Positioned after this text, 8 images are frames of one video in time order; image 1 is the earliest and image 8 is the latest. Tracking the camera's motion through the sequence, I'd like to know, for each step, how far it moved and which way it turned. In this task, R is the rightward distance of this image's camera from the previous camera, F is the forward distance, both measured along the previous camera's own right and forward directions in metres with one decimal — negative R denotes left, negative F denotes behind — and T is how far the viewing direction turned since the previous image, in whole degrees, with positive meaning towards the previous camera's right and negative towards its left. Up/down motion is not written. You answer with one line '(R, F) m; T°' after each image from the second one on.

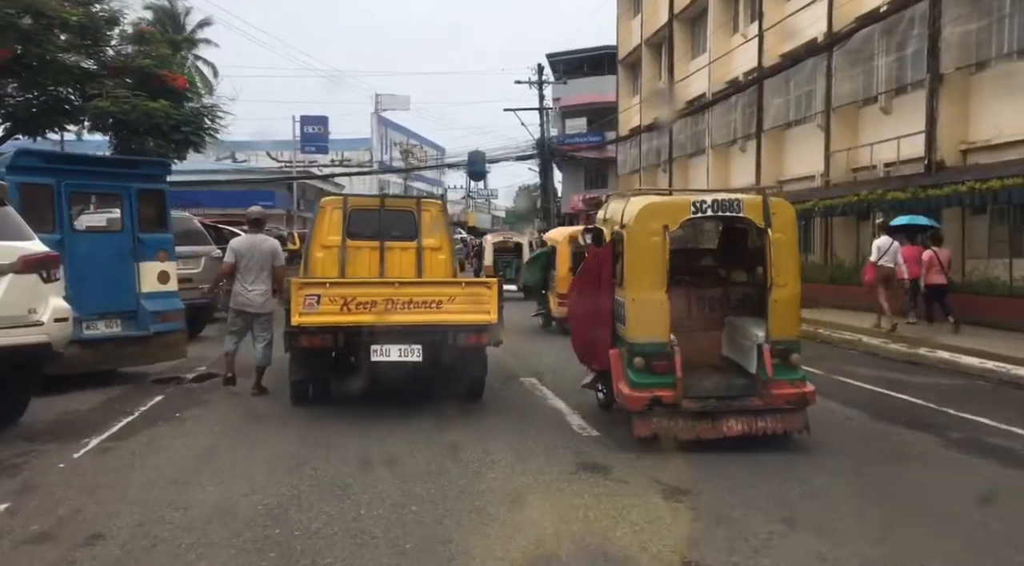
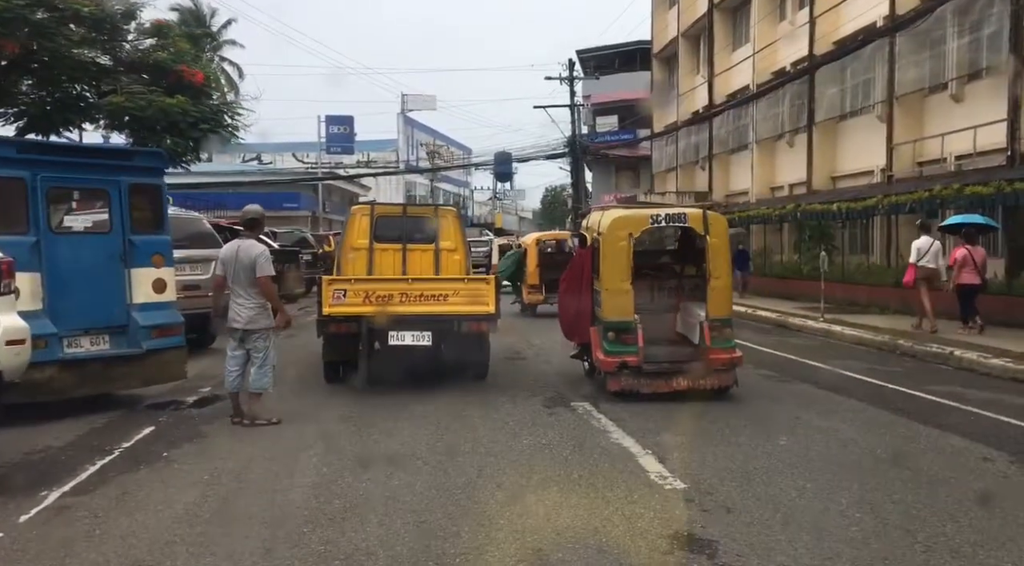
(-0.2, +1.4) m; -2°
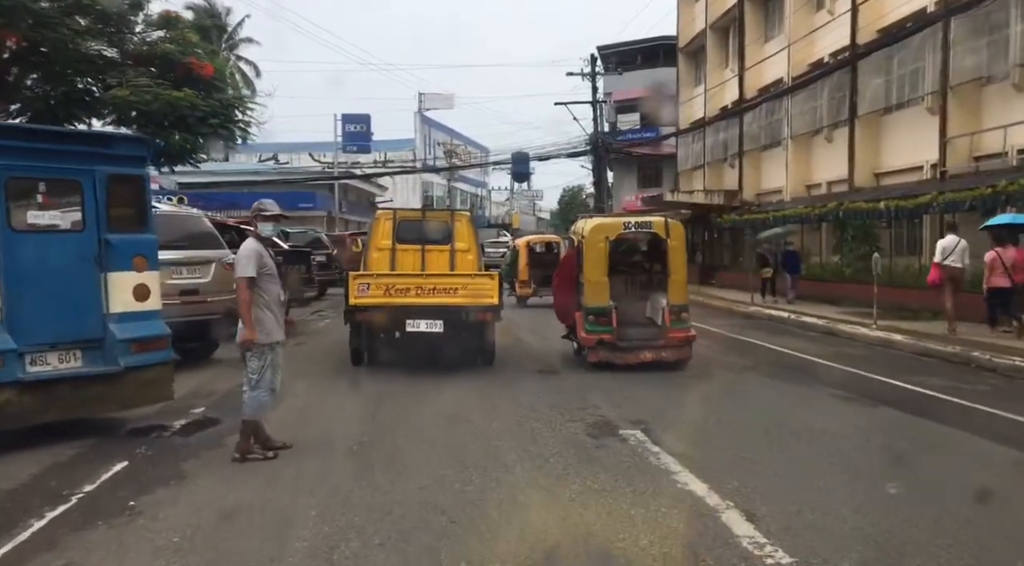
(-0.2, +1.2) m; -1°
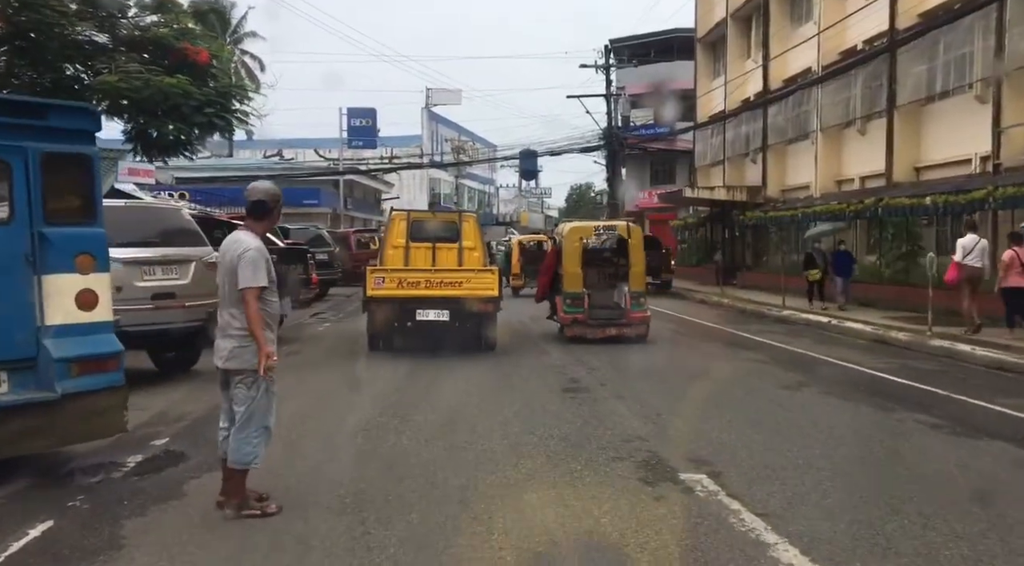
(-0.2, +1.4) m; 0°
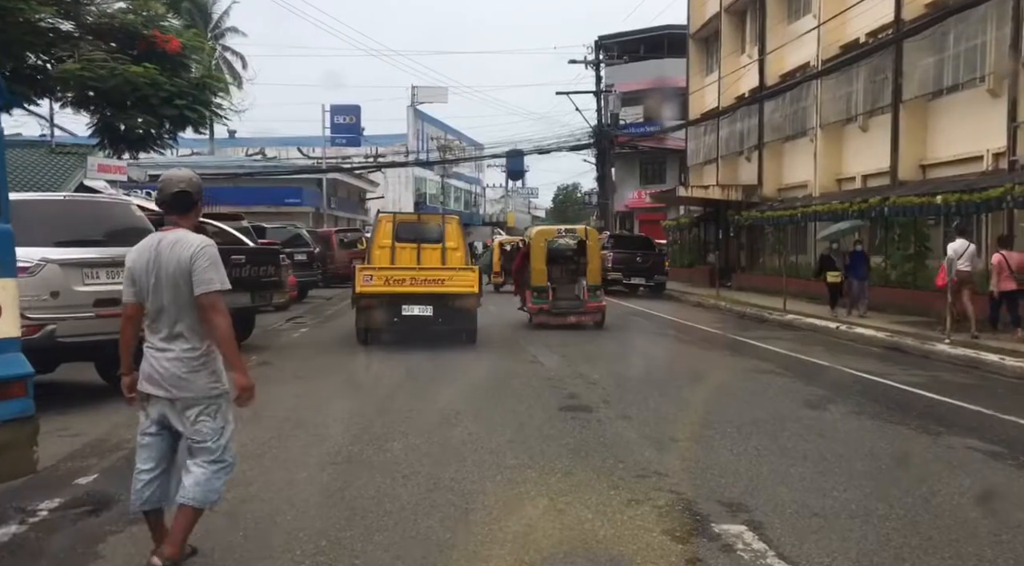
(-0.1, +1.0) m; +1°
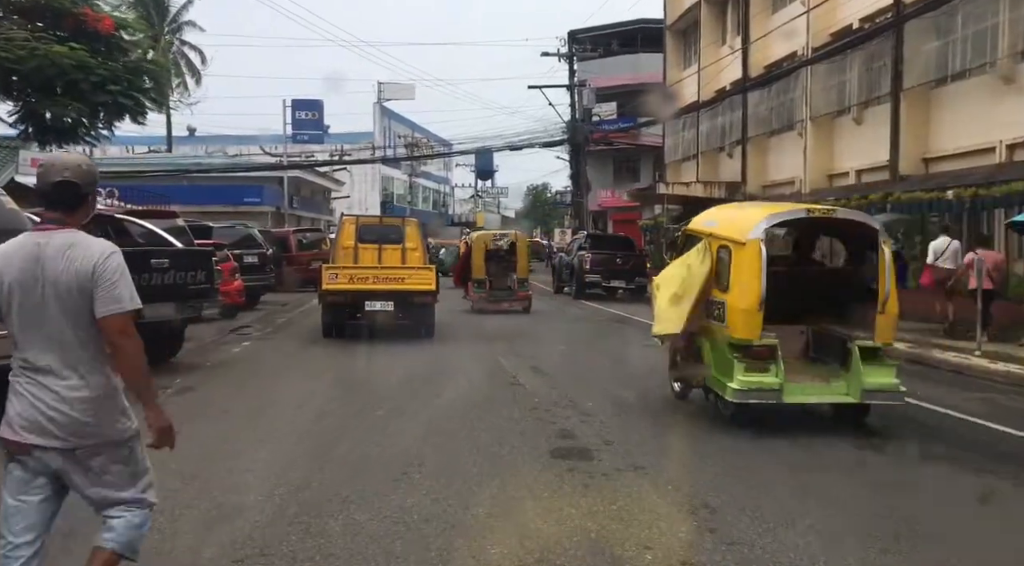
(-0.1, +1.8) m; +2°
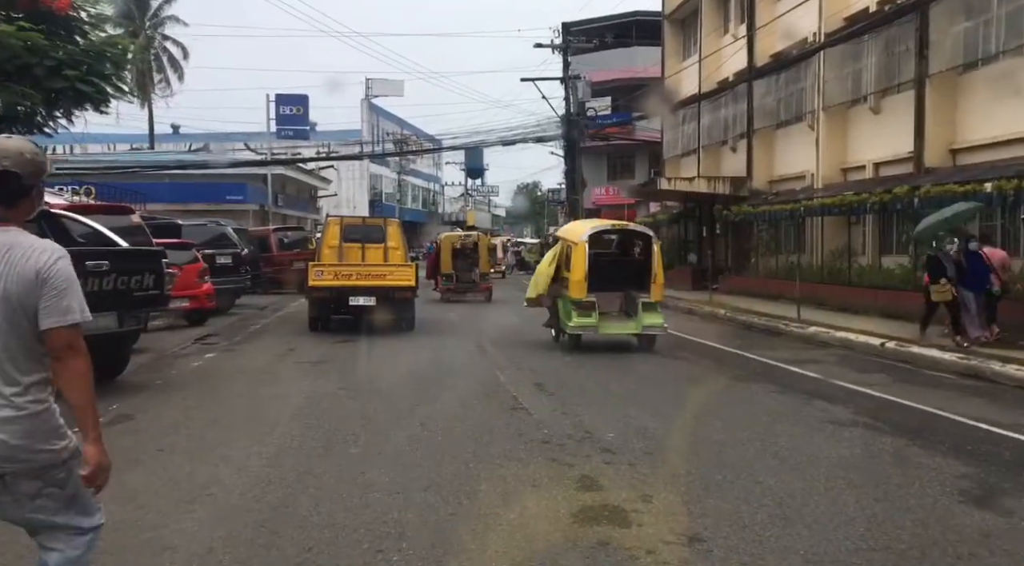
(-0.1, +1.5) m; +1°
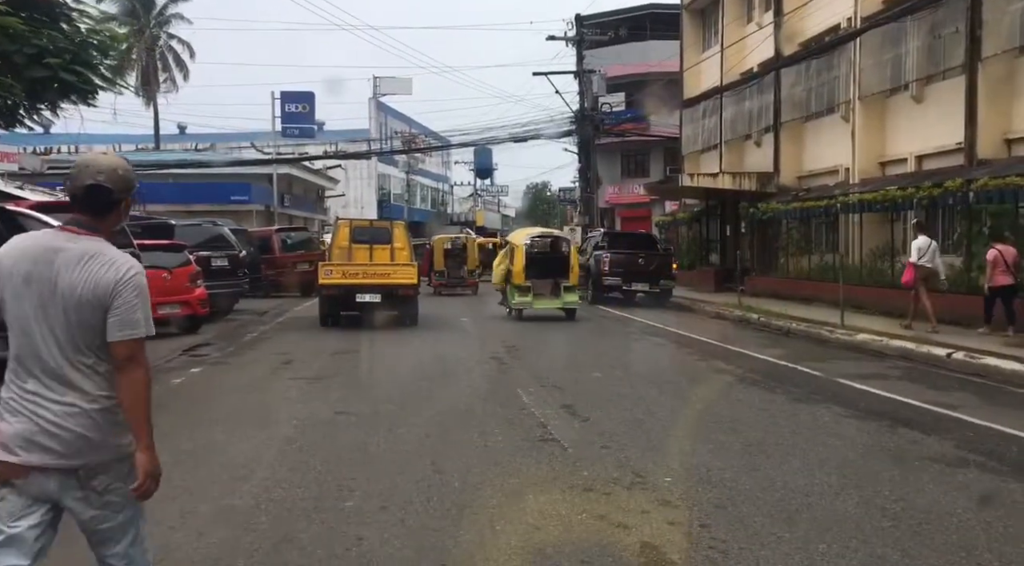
(-0.2, +1.3) m; -1°
